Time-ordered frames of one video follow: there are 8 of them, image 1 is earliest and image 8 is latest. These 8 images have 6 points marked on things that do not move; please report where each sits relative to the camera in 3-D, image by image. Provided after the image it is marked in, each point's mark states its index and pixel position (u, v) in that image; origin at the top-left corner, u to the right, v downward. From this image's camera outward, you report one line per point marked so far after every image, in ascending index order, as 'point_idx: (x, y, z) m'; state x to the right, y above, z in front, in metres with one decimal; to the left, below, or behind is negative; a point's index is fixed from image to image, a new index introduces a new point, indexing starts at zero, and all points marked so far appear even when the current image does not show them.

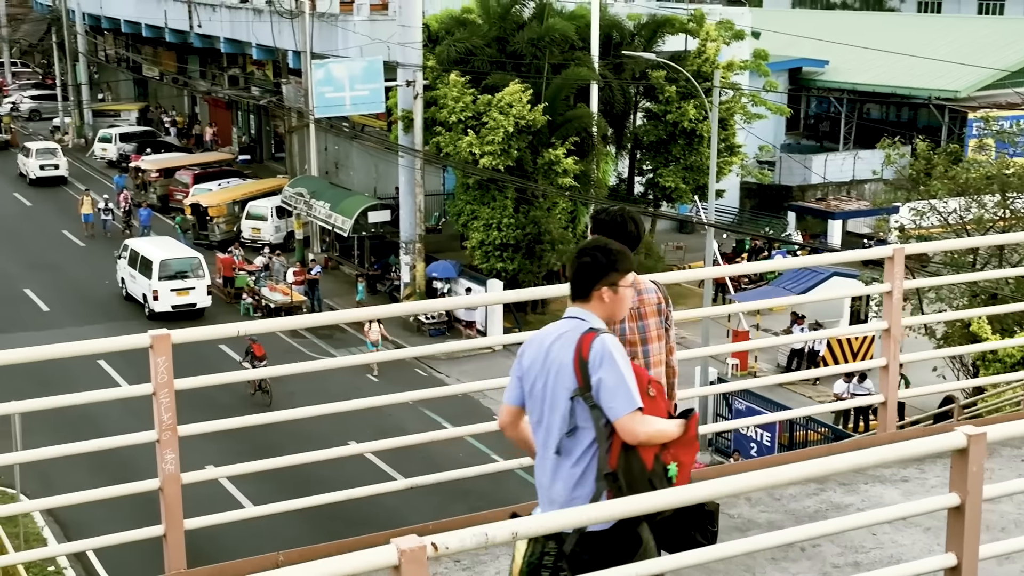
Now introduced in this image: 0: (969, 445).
0: (+1.3, -0.4, +3.4) m
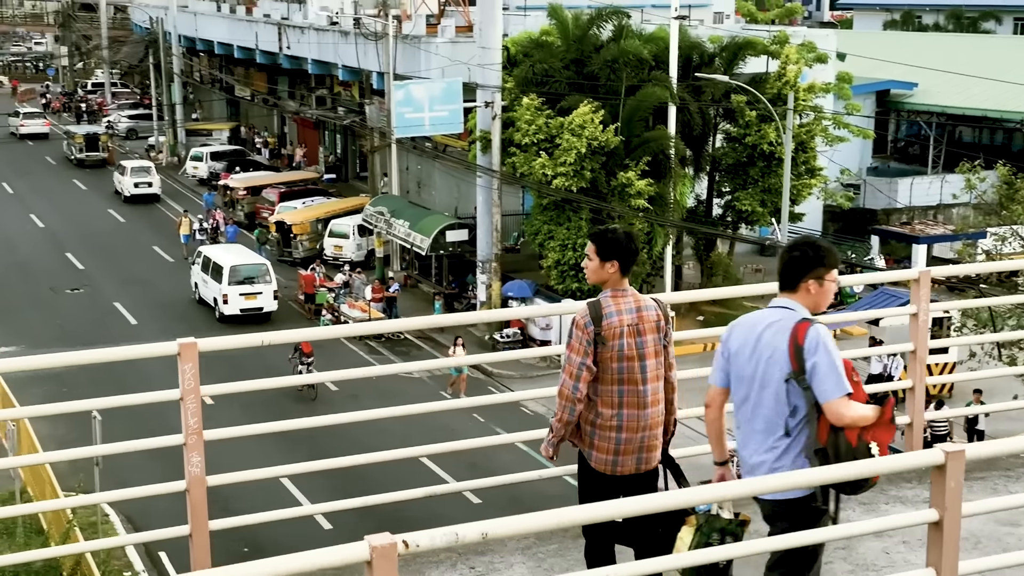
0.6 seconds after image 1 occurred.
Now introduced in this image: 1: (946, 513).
0: (+1.2, -0.5, +3.4) m
1: (+1.2, -0.6, +3.5) m
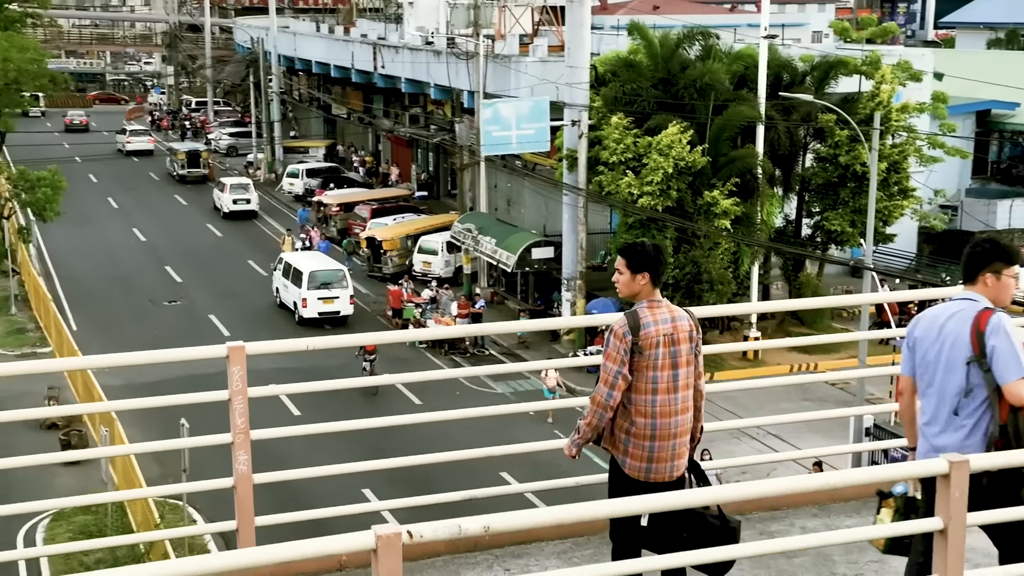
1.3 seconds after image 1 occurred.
0: (+1.2, -0.5, +3.5) m
1: (+1.3, -0.7, +3.5) m
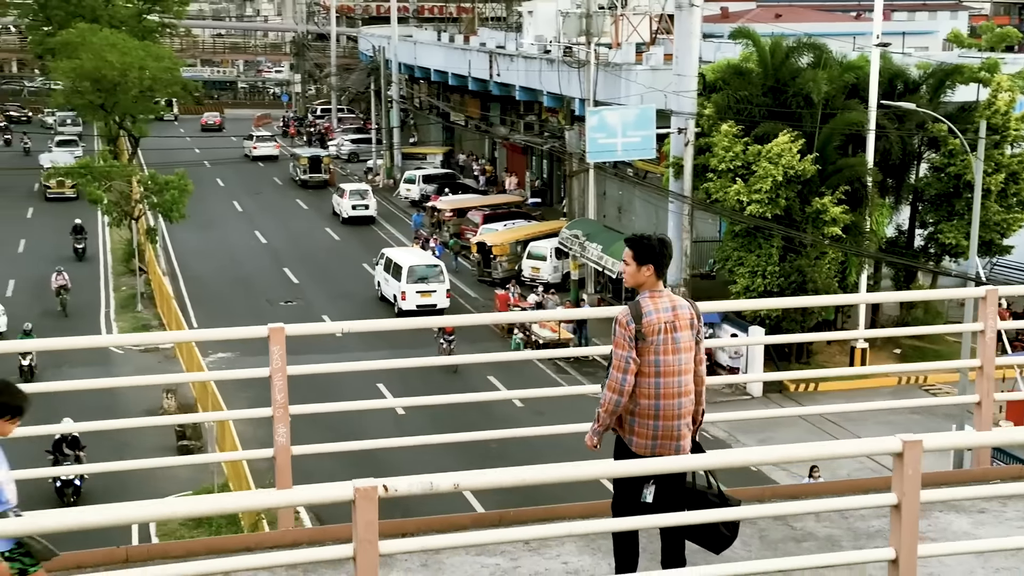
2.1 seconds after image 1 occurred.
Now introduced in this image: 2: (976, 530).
0: (+1.2, -0.5, +3.6) m
1: (+1.2, -0.6, +3.7) m
2: (+2.0, -1.0, +5.3) m
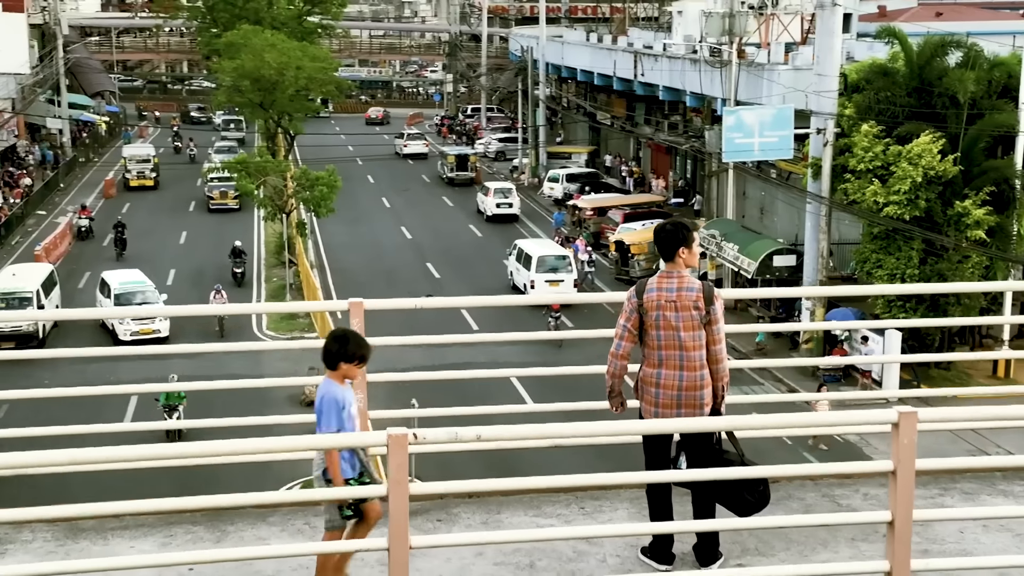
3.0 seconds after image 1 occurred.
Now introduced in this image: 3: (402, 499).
0: (+1.2, -0.4, +3.9) m
1: (+1.3, -0.6, +3.9) m
2: (+2.2, -1.0, +5.4) m
3: (-0.3, -0.7, +3.8) m
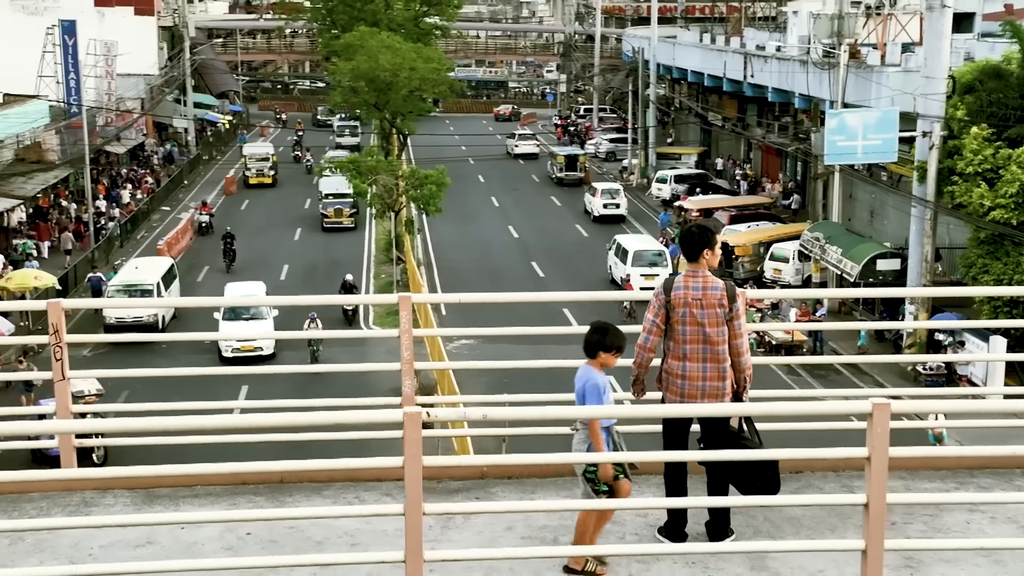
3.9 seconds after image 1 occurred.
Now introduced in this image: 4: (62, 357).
0: (+1.2, -0.4, +4.2) m
1: (+1.3, -0.6, +4.3) m
2: (+2.4, -1.0, +5.6) m
3: (-0.3, -0.6, +4.3) m
4: (-2.1, -0.3, +5.7) m
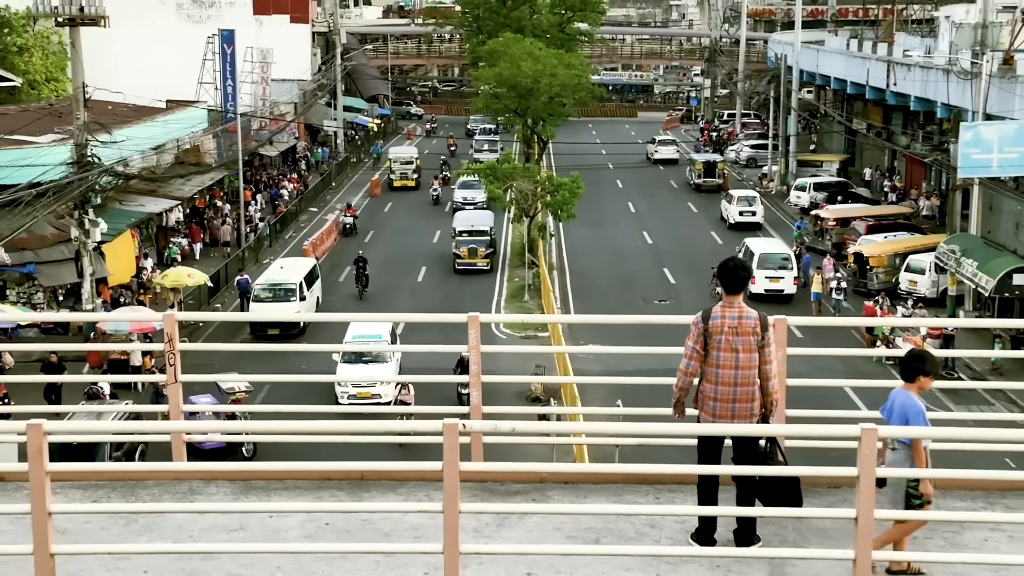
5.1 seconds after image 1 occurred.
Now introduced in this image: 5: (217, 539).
0: (+1.3, -0.6, +4.8) m
1: (+1.4, -0.7, +4.8) m
2: (+2.6, -1.2, +6.0) m
3: (-0.2, -0.7, +5.0) m
4: (-1.8, -0.4, +6.7) m
5: (-1.4, -1.2, +6.0) m
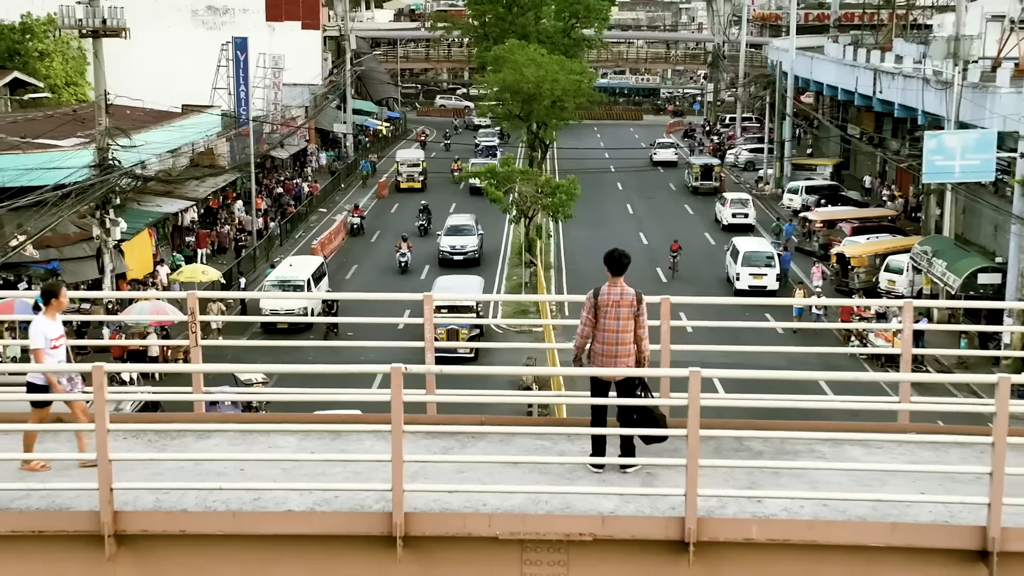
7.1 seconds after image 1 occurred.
0: (+0.9, -0.5, +6.6) m
1: (+1.0, -0.6, +6.6) m
2: (+2.2, -1.1, +7.8) m
3: (-0.6, -0.6, +6.8) m
4: (-2.2, -0.3, +8.5) m
5: (-1.8, -1.1, +7.8) m
